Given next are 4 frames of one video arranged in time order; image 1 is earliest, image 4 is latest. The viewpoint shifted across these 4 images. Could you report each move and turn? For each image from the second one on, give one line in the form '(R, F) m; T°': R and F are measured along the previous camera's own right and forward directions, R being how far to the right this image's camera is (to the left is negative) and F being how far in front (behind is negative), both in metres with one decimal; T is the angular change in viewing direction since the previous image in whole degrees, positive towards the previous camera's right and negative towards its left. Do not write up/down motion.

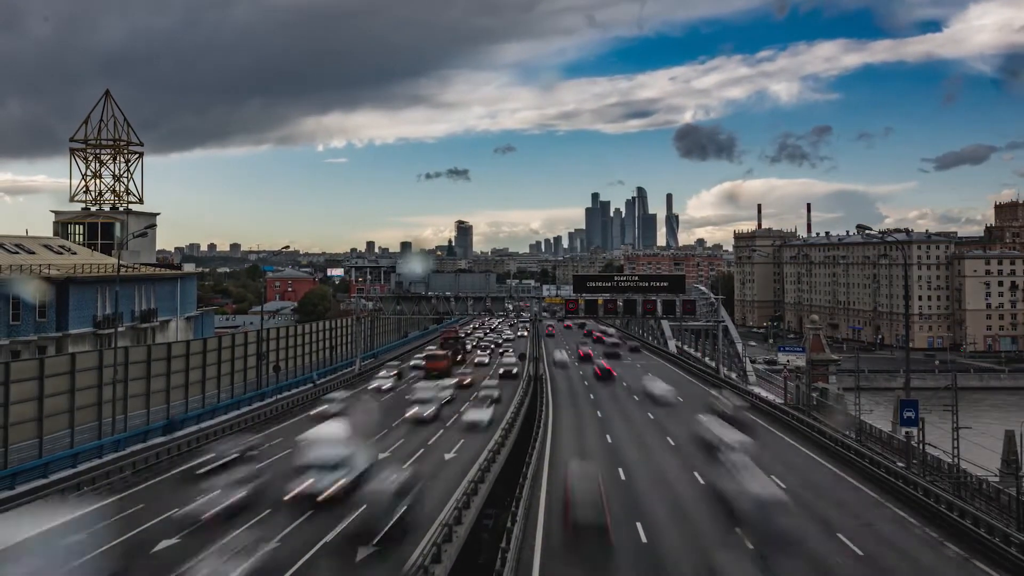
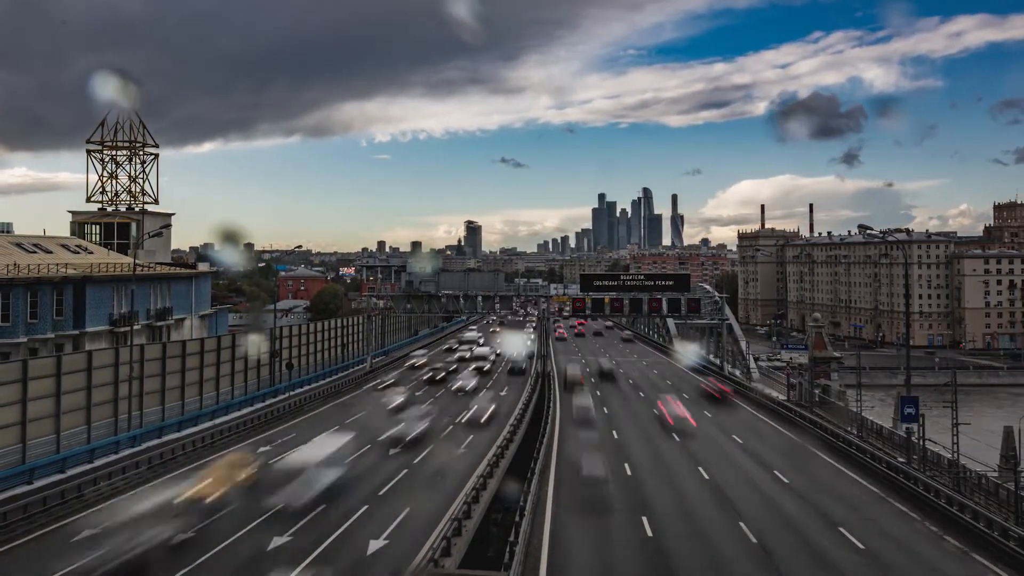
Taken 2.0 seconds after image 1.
(0.0, -0.7) m; -1°
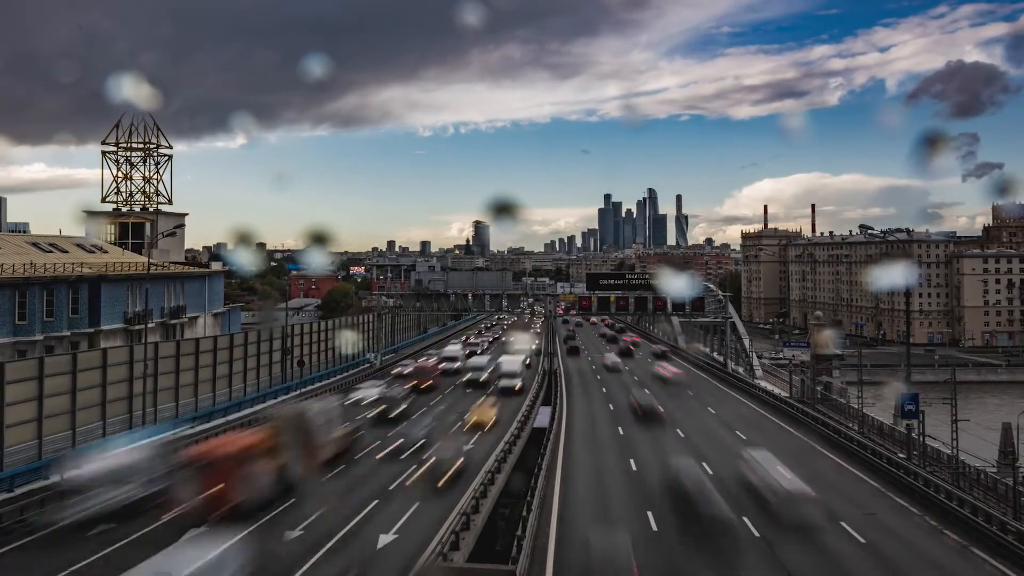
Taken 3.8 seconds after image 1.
(0.0, -0.7) m; -1°
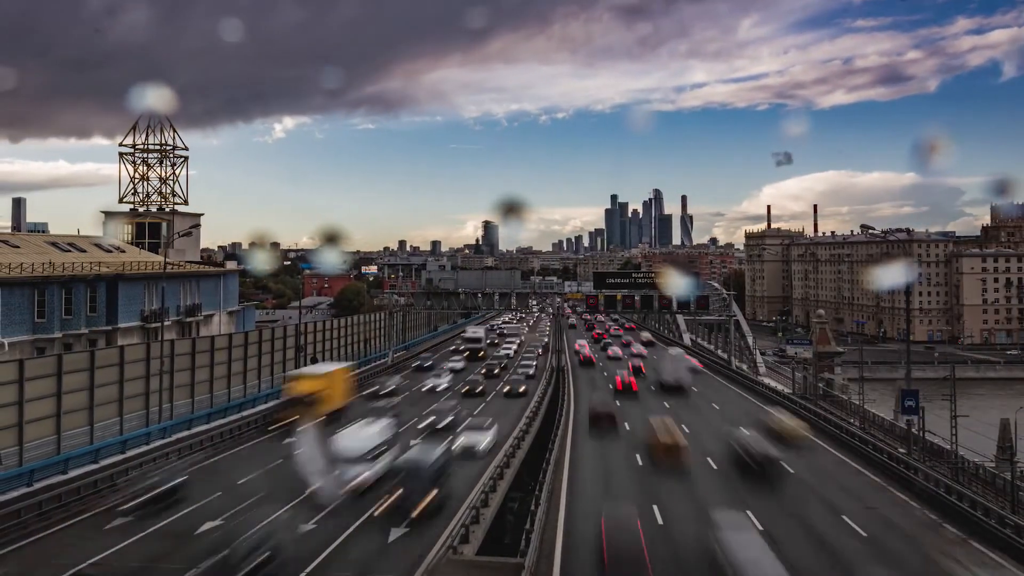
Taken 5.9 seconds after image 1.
(0.0, -0.8) m; -1°
